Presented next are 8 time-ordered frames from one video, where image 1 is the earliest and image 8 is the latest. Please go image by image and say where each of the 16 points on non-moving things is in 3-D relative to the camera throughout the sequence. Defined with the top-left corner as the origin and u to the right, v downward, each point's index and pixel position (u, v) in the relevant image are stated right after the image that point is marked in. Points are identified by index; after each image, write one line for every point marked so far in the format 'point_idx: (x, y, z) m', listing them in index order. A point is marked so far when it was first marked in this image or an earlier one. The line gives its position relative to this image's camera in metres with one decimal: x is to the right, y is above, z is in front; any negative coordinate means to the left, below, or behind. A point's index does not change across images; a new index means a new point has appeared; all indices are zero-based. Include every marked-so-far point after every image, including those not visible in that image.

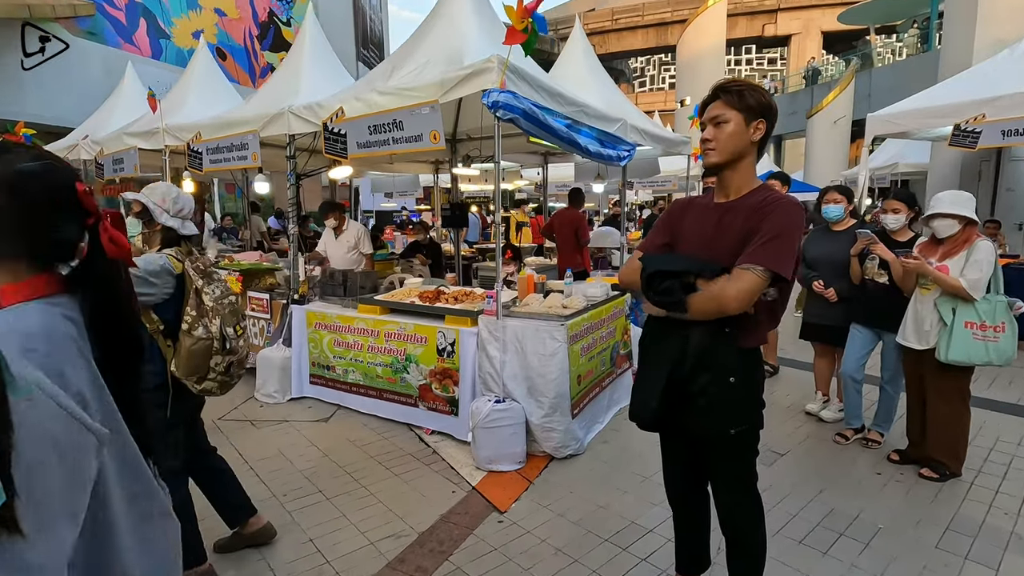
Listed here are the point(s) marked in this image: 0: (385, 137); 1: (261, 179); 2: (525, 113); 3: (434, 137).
0: (-0.9, +1.1, +3.9) m
1: (-2.3, +1.0, +4.9) m
2: (+0.1, +1.1, +3.4) m
3: (-0.5, +1.0, +3.7) m
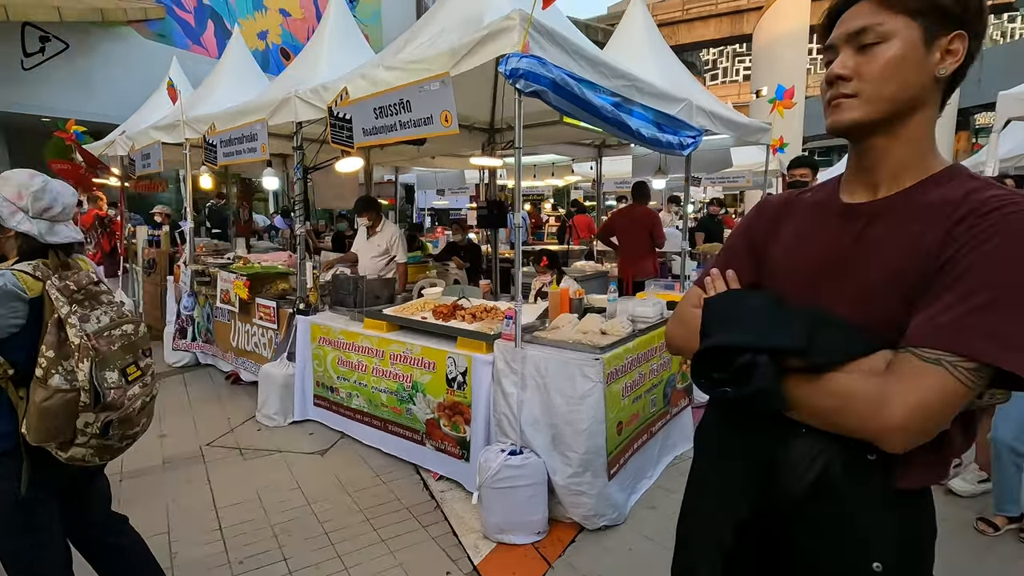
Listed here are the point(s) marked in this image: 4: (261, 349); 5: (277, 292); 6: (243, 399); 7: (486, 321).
0: (-0.7, +1.0, +3.3) m
1: (-2.0, +0.9, +4.4) m
2: (+0.2, +1.0, +2.6) m
3: (-0.4, +0.9, +3.0) m
4: (-2.1, -0.5, +4.6) m
5: (-2.0, 0.0, +4.7) m
6: (-2.3, -1.0, +4.6) m
7: (-0.2, -0.2, +3.3) m
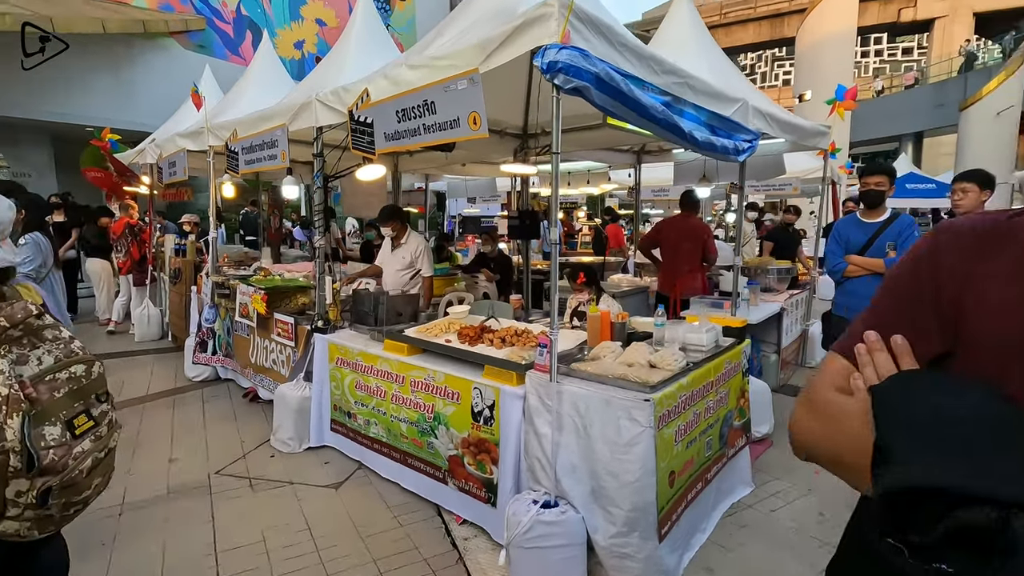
0: (-0.5, +0.9, +3.0) m
1: (-1.7, +0.8, +4.2) m
2: (+0.4, +0.9, +2.3) m
3: (-0.2, +0.8, +2.6) m
4: (-1.9, -0.6, +4.4) m
5: (-1.8, -0.2, +4.4) m
6: (-2.0, -1.1, +4.3) m
7: (0.0, -0.3, +3.0) m
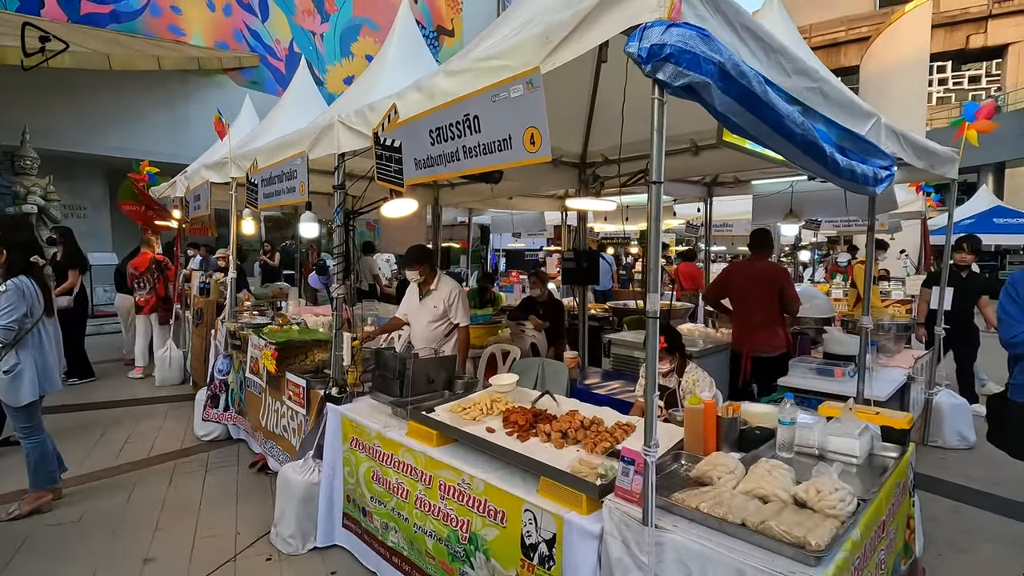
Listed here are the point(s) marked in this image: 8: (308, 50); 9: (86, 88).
0: (-0.3, +0.6, +2.3) m
1: (-1.3, +0.4, +3.5) m
2: (+0.6, +0.6, +1.5) m
3: (+0.1, +0.5, +1.9) m
4: (-1.5, -1.0, +3.7) m
5: (-1.4, -0.5, +3.7) m
6: (-1.7, -1.4, +3.6) m
7: (+0.3, -0.6, +2.2) m
8: (-5.4, +6.3, +14.2) m
9: (-8.4, +3.9, +10.7) m
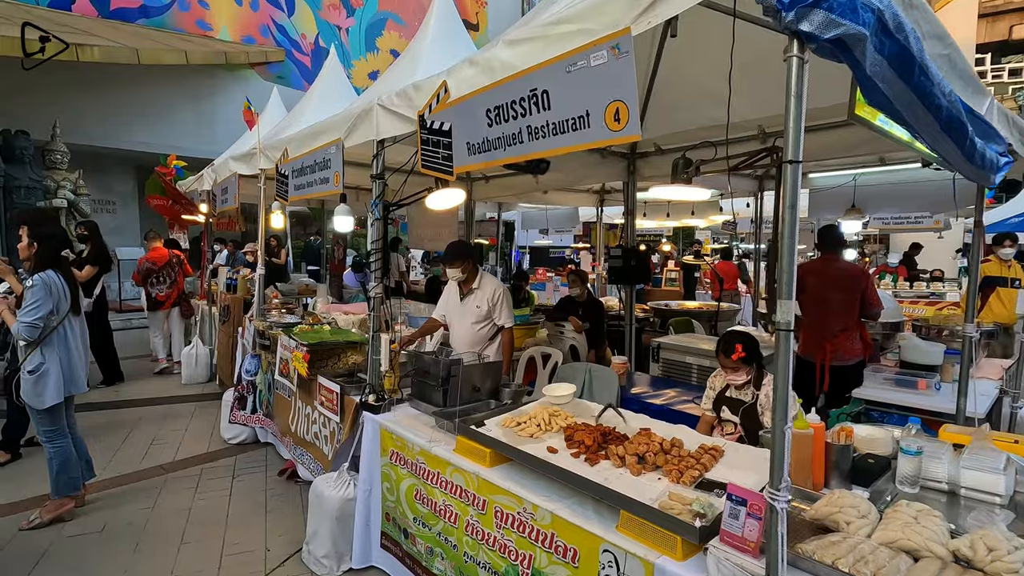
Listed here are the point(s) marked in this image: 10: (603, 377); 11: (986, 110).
0: (0.0, +0.6, +2.0) m
1: (-1.0, +0.5, +3.3) m
2: (+0.8, +0.6, +1.2) m
3: (+0.3, +0.5, +1.6) m
4: (-1.2, -1.0, +3.4) m
5: (-1.1, -0.5, +3.5) m
6: (-1.4, -1.4, +3.4) m
7: (+0.5, -0.6, +1.9) m
8: (-4.7, +6.4, +14.0) m
9: (-7.8, +4.0, +10.6) m
10: (+0.6, -0.6, +3.7) m
11: (+2.2, +0.8, +2.5) m
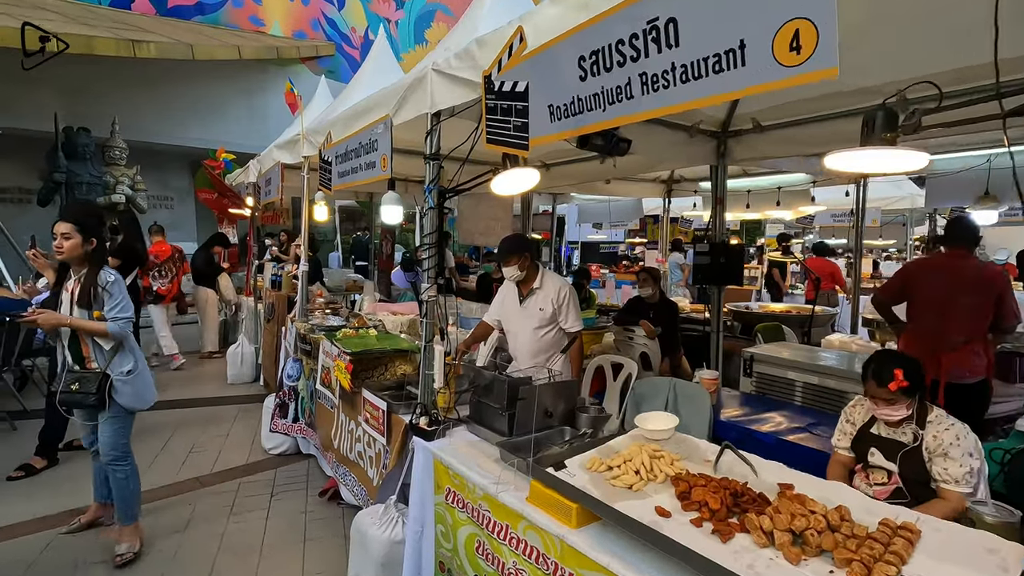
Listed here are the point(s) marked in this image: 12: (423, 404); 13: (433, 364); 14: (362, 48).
0: (+0.3, +0.6, +1.5) m
1: (-0.6, +0.5, +2.8) m
2: (+1.0, +0.6, +0.6) m
3: (+0.6, +0.5, +1.1) m
4: (-0.8, -1.0, +3.0) m
5: (-0.7, -0.5, +3.1) m
6: (-1.0, -1.4, +3.0) m
7: (+0.8, -0.7, +1.3) m
8: (-3.4, +6.5, +13.8) m
9: (-6.7, +4.1, +10.7) m
10: (+1.0, -0.6, +3.1) m
11: (+2.5, +0.8, +1.8) m
12: (-0.4, -0.6, +2.6) m
13: (-0.4, -0.4, +2.6) m
14: (-3.7, +6.0, +13.3) m
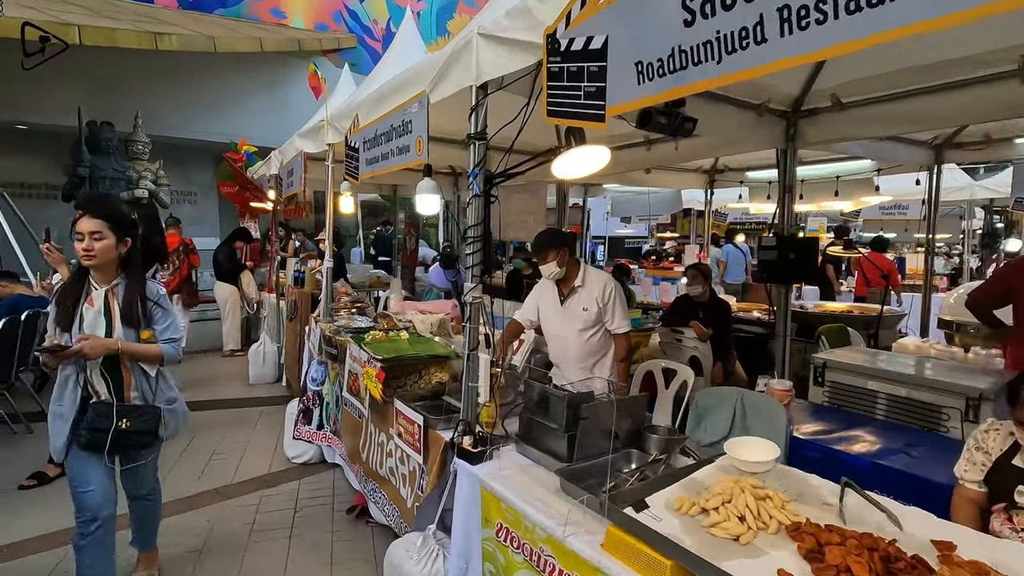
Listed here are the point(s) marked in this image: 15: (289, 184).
0: (+0.5, +0.6, +1.1) m
1: (-0.4, +0.5, +2.5) m
2: (+1.2, +0.5, +0.2) m
3: (+0.7, +0.5, +0.7) m
4: (-0.6, -1.0, +2.7) m
5: (-0.4, -0.5, +2.8) m
6: (-0.7, -1.4, +2.7) m
7: (+1.0, -0.7, +0.9) m
8: (-2.7, +6.6, +13.5) m
9: (-6.2, +4.2, +10.6) m
10: (+1.3, -0.6, +2.7) m
11: (+2.7, +0.8, +1.3) m
12: (-0.2, -0.6, +2.3) m
13: (-0.1, -0.4, +2.3) m
14: (-3.1, +6.1, +13.0) m
15: (-2.1, +1.0, +5.0) m
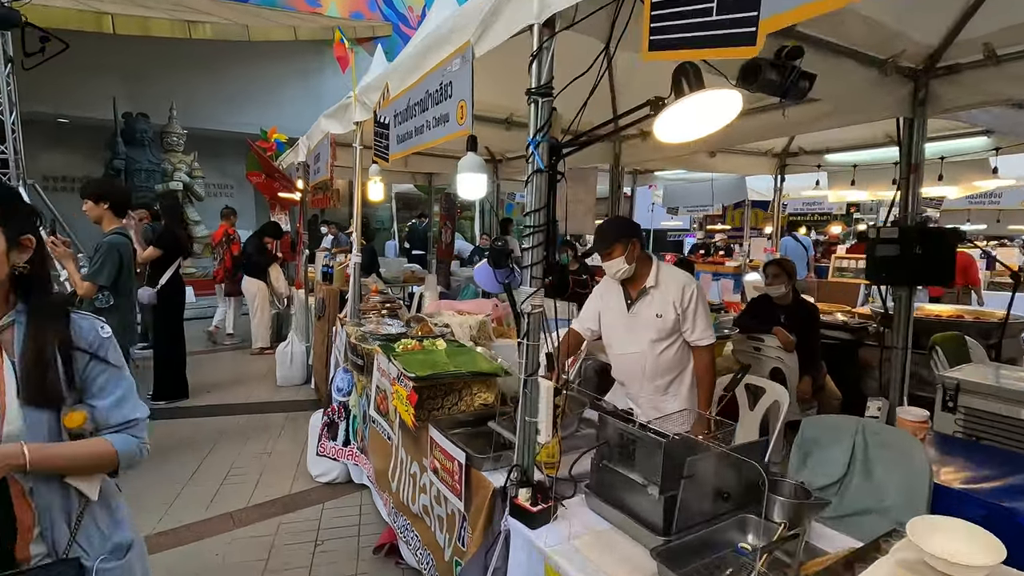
0: (+0.6, +0.5, +0.6) m
1: (-0.2, +0.4, +2.0) m
2: (+1.3, +0.5, -0.4) m
3: (+0.9, +0.4, +0.1) m
4: (-0.3, -1.0, +2.2) m
5: (-0.2, -0.5, +2.3) m
6: (-0.5, -1.4, +2.2) m
7: (+1.1, -0.7, +0.4) m
8: (-1.8, +6.7, +13.0) m
9: (-5.4, +4.3, +10.4) m
10: (+1.5, -0.6, +2.1) m
11: (+2.8, +0.7, +0.6) m
12: (0.0, -0.6, +1.8) m
13: (+0.1, -0.4, +1.8) m
14: (-2.2, +6.2, +12.6) m
15: (-1.7, +1.0, +4.6) m
